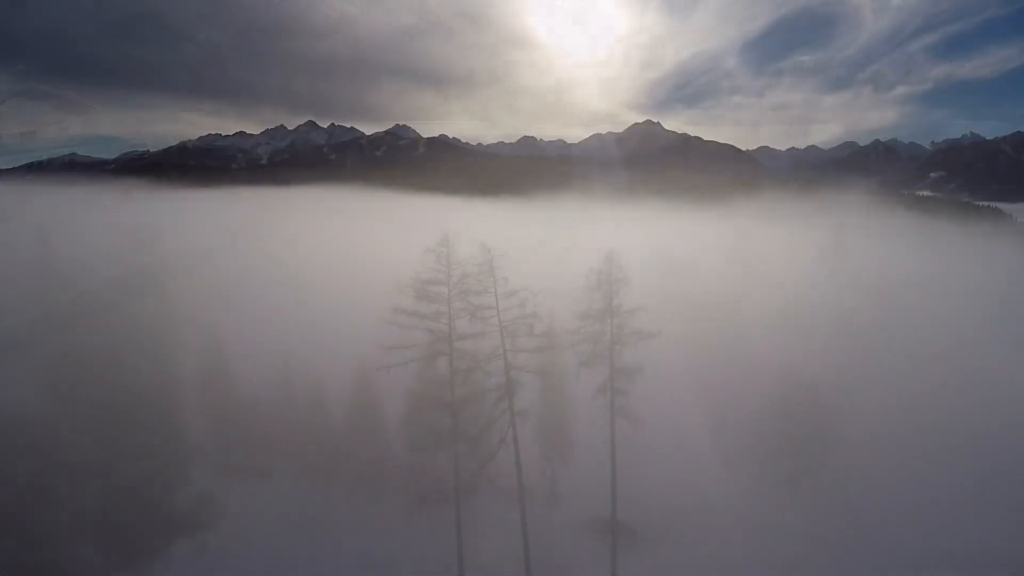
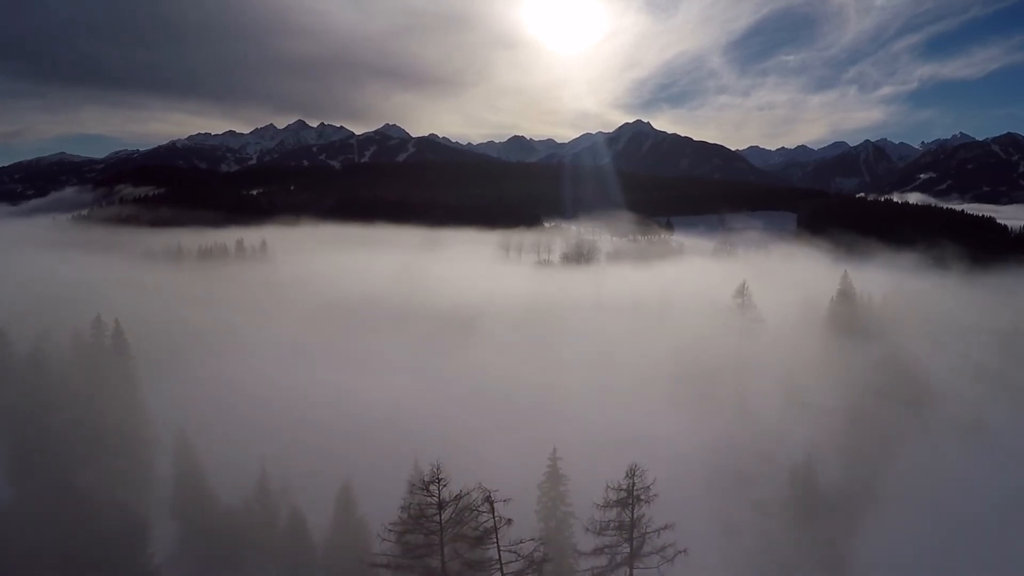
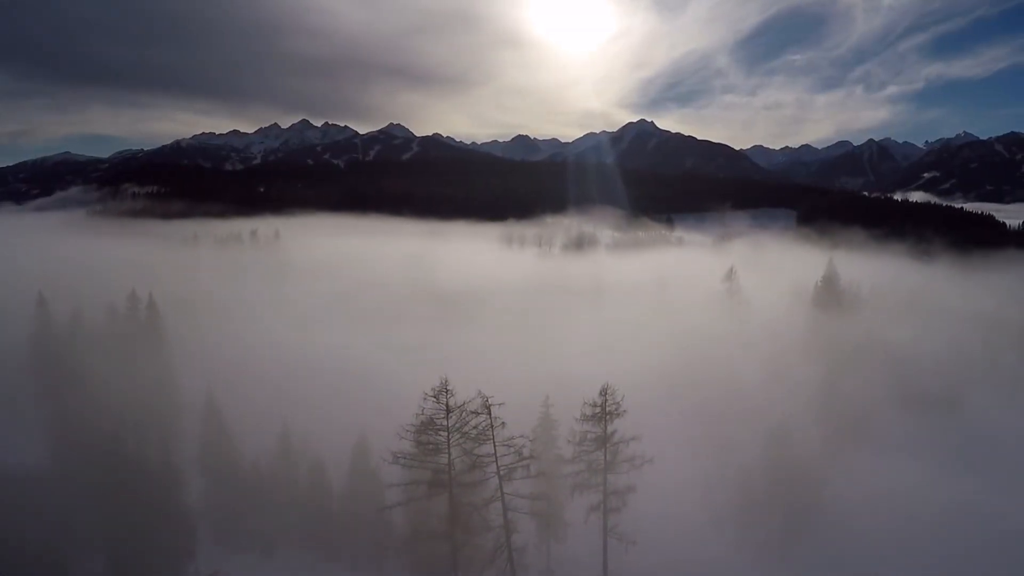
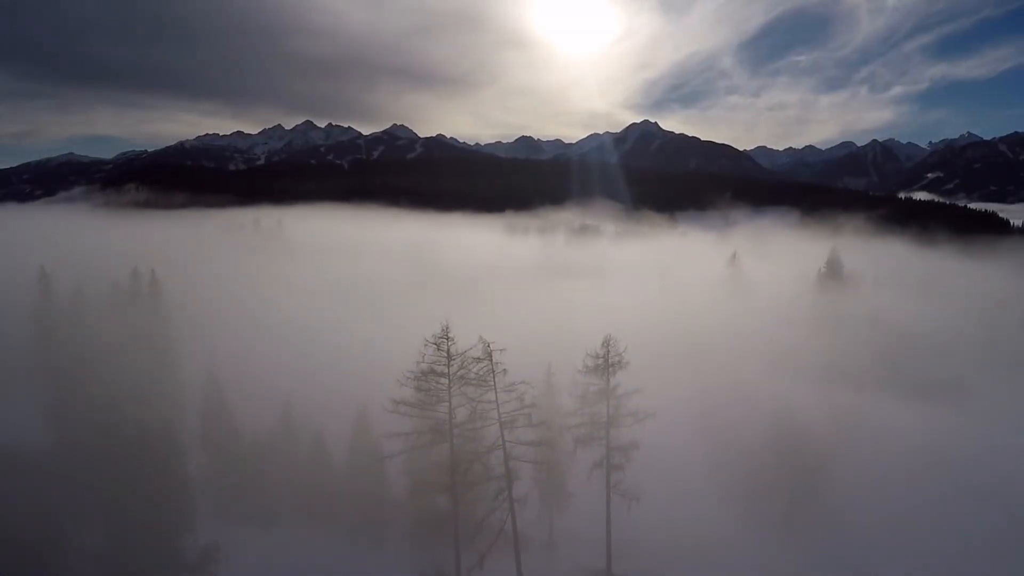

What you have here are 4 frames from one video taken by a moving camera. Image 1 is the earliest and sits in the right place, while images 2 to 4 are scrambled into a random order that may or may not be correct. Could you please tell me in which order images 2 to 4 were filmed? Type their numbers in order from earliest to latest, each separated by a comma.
4, 3, 2
